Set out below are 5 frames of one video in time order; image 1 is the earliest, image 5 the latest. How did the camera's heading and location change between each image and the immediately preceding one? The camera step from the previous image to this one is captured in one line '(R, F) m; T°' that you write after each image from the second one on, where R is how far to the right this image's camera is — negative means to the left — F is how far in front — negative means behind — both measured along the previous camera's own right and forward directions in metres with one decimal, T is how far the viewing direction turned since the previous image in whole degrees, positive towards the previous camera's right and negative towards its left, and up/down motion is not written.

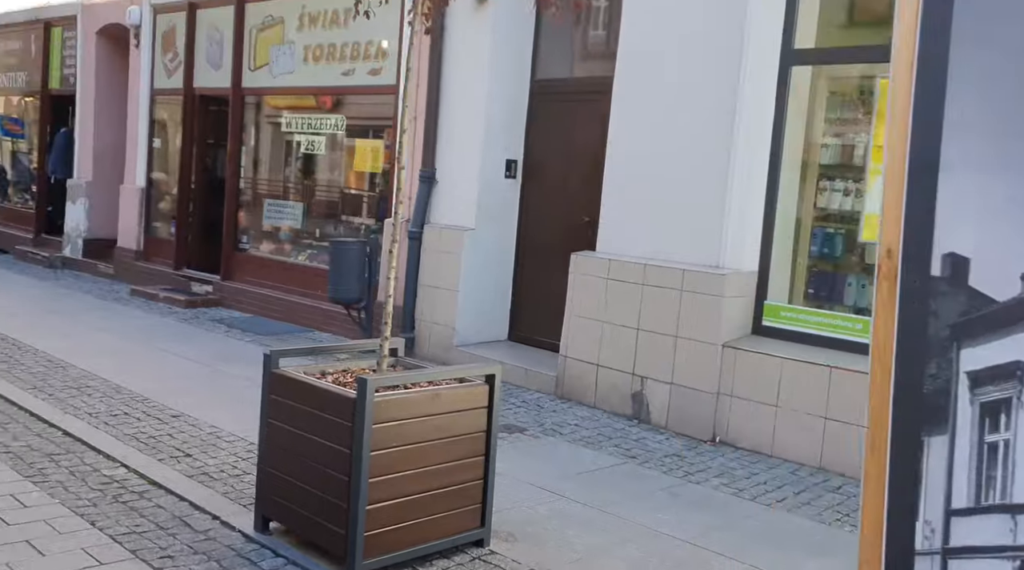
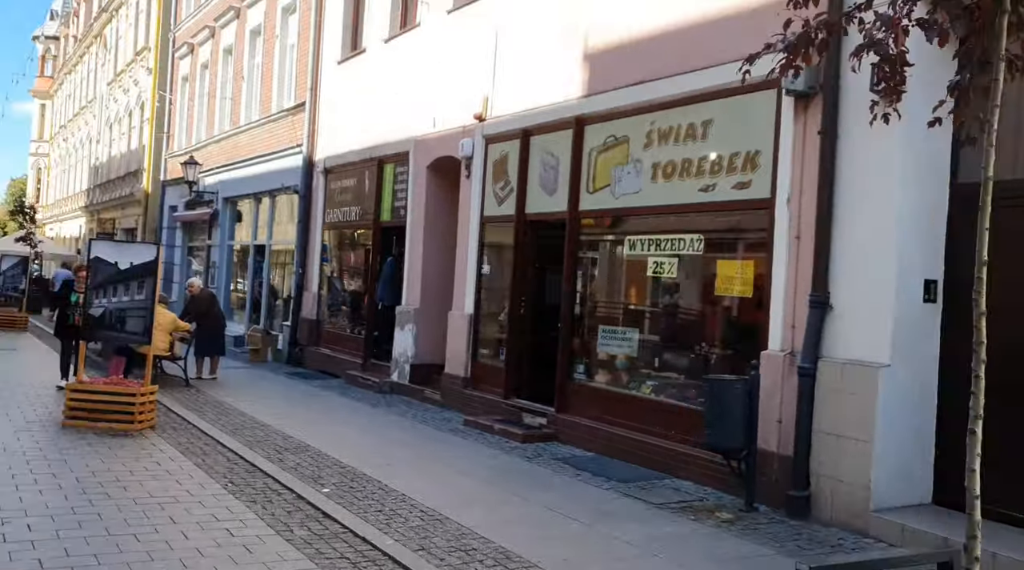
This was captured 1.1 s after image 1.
(-1.0, +0.7) m; -16°
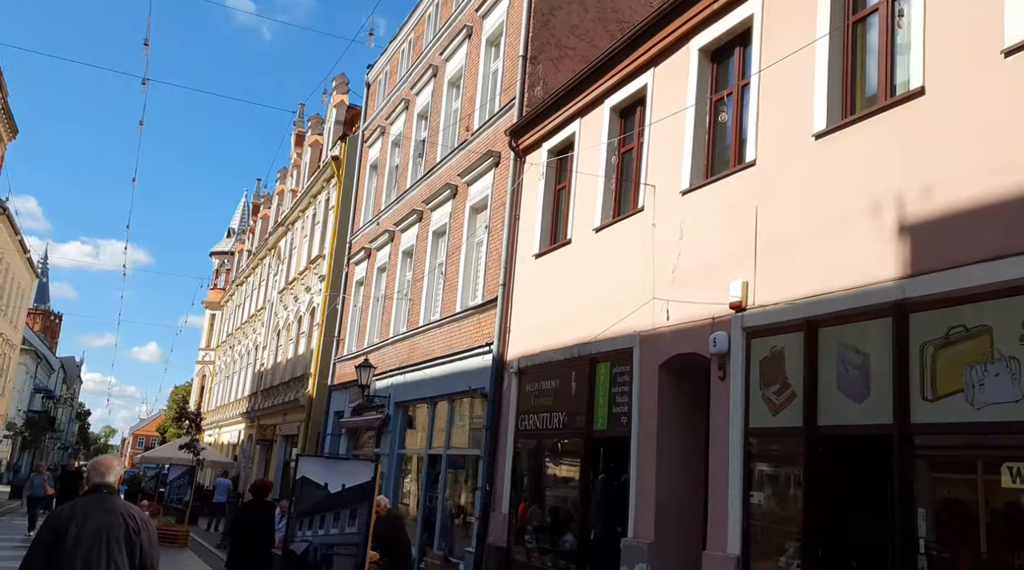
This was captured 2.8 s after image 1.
(-1.3, +1.8) m; -9°
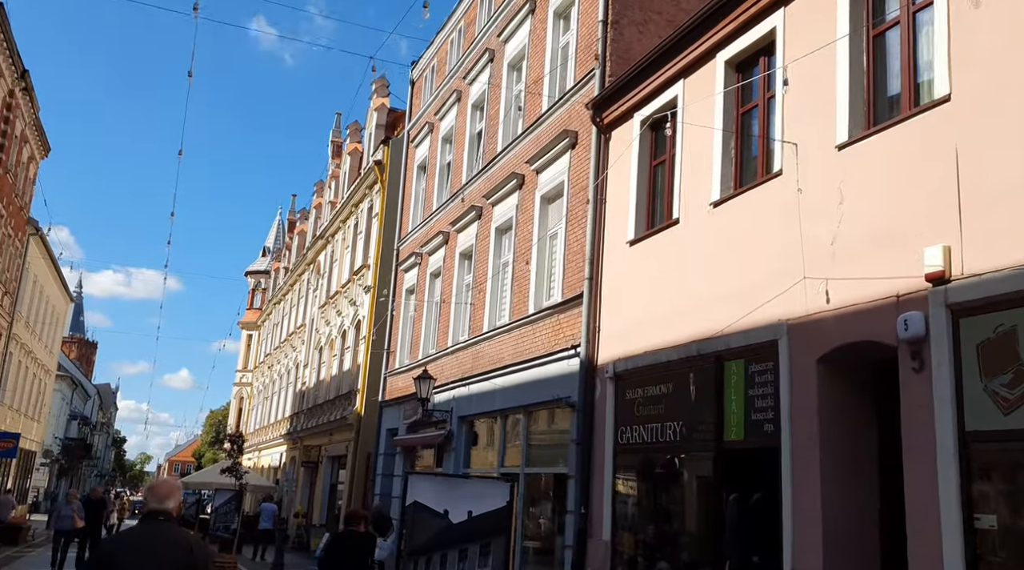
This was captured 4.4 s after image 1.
(-0.9, +1.8) m; -2°
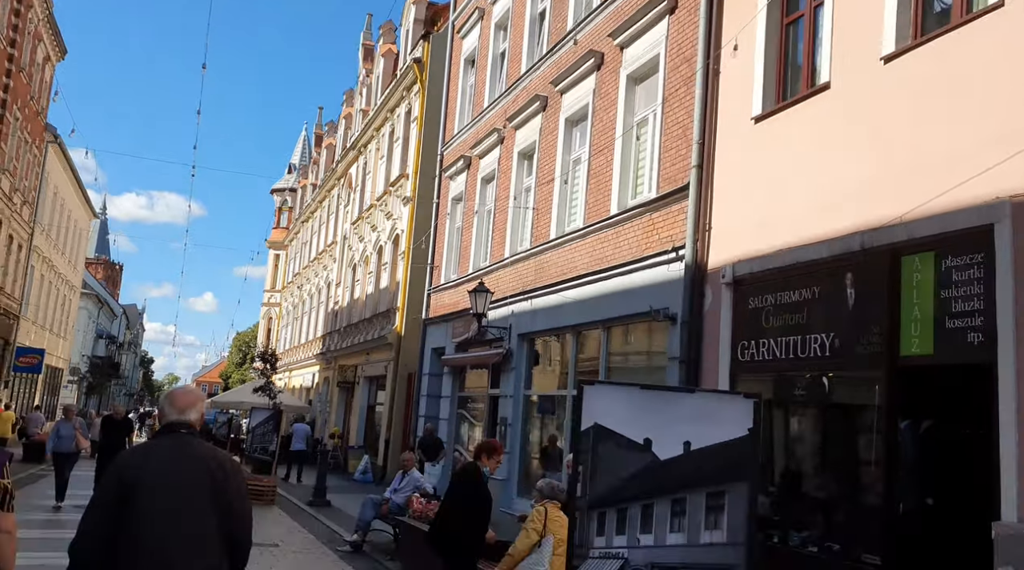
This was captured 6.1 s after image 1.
(-0.9, +2.0) m; -1°
